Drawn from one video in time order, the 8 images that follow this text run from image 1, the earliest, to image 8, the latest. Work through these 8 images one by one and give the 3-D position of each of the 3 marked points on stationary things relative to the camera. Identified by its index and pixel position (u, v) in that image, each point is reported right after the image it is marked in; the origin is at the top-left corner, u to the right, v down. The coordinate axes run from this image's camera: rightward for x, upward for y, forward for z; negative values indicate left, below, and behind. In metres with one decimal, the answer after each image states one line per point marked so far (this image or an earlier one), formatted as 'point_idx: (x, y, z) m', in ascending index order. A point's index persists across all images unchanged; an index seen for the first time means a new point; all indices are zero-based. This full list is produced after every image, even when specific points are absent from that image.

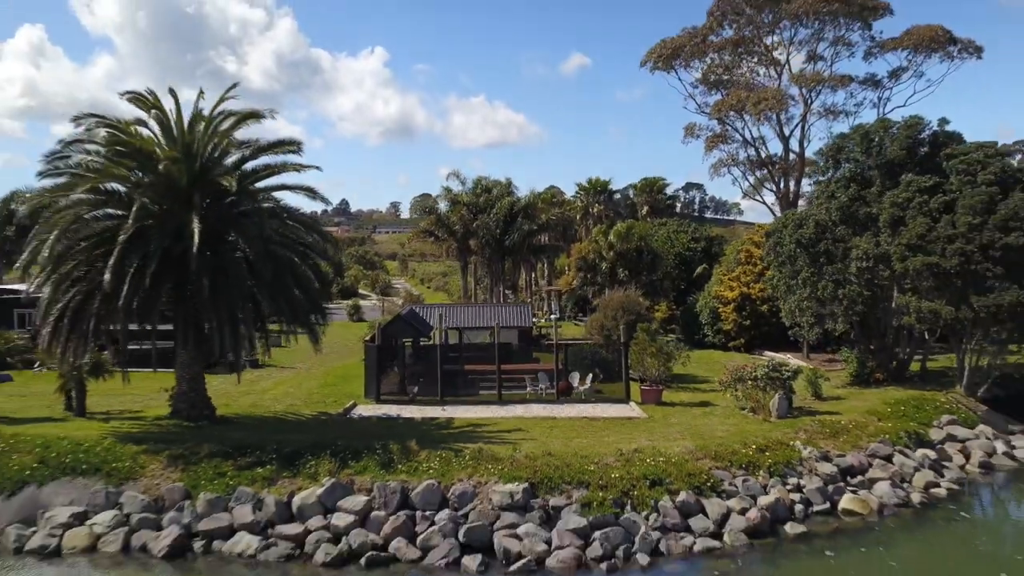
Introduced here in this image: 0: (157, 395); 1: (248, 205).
0: (-10.3, -3.2, +19.7) m
1: (-6.8, +2.2, +17.3) m
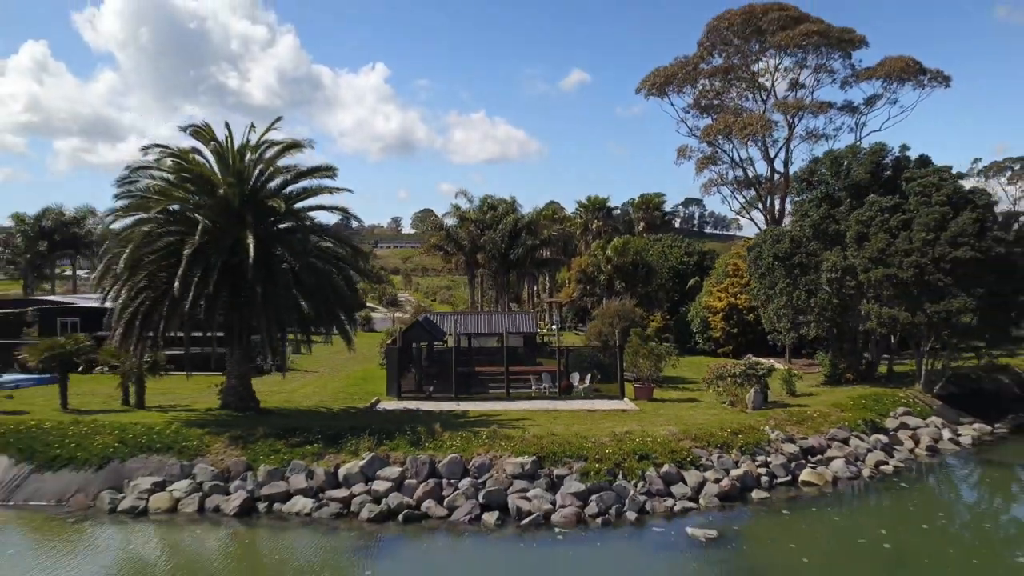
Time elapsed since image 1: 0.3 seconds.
0: (-10.1, -3.5, +22.3) m
1: (-6.6, +1.9, +20.0) m
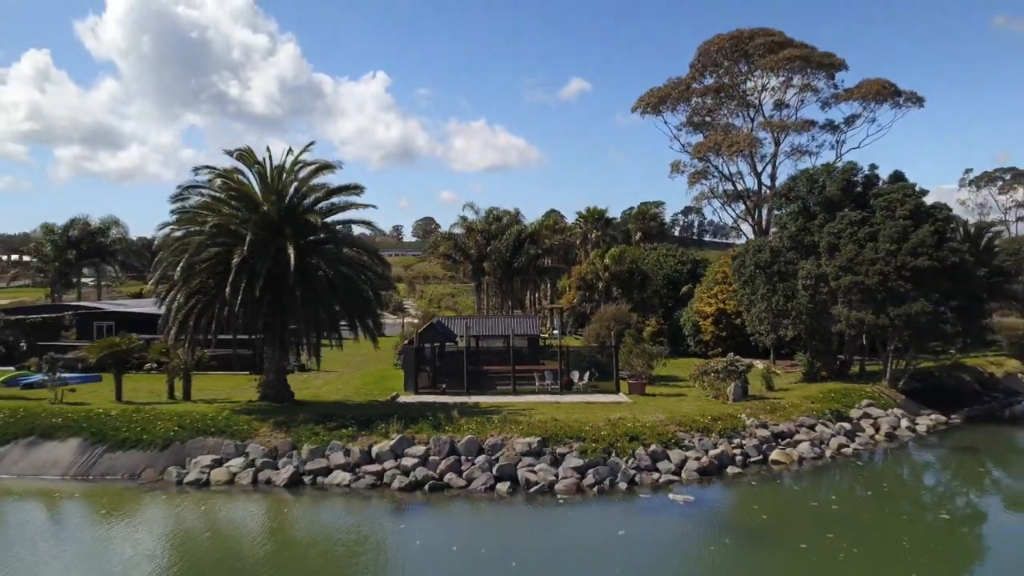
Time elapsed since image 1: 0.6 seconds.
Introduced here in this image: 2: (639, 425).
0: (-9.8, -3.7, +24.8) m
1: (-6.3, +1.8, +22.7) m
2: (+3.8, -4.1, +19.9) m
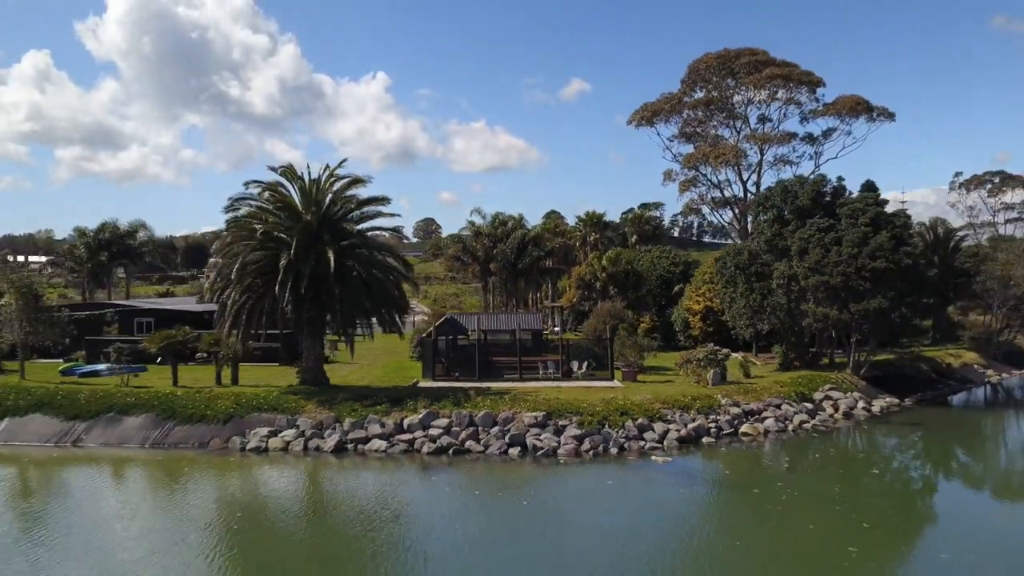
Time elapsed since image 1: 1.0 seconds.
0: (-9.5, -3.6, +28.3) m
1: (-6.0, +1.8, +26.1) m
2: (+4.1, -4.0, +23.3) m
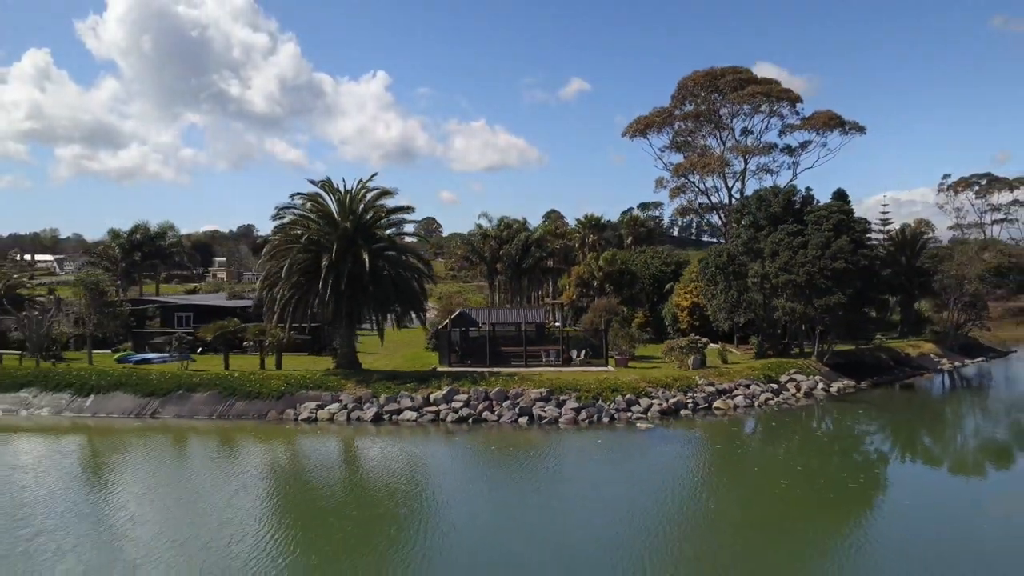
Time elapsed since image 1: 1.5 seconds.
0: (-9.2, -3.5, +32.5) m
1: (-5.7, +2.0, +30.3) m
2: (+4.4, -3.9, +27.5) m
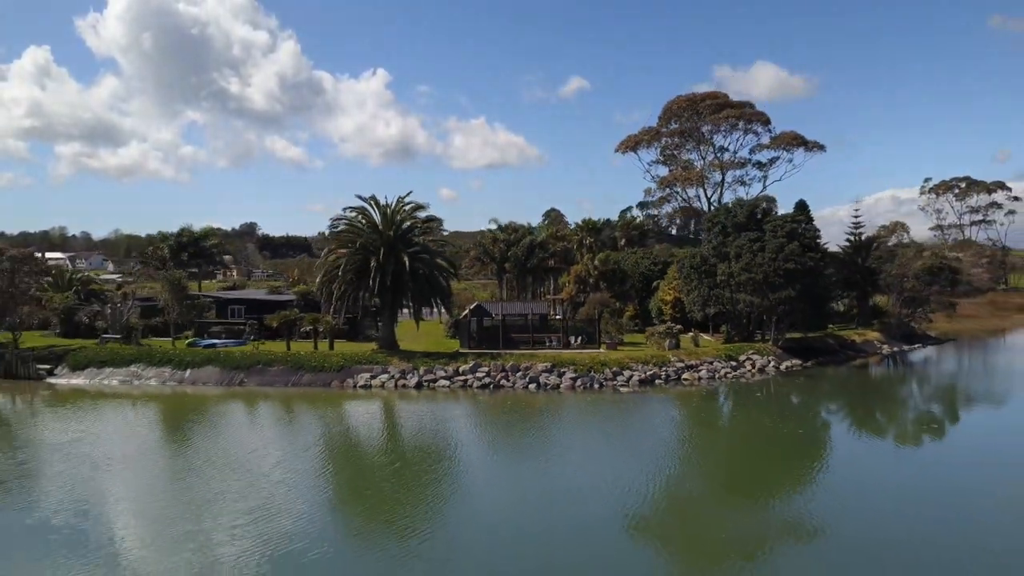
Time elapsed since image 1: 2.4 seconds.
0: (-8.7, -3.3, +39.6) m
1: (-5.1, +2.2, +37.4) m
2: (+5.0, -3.7, +34.6) m
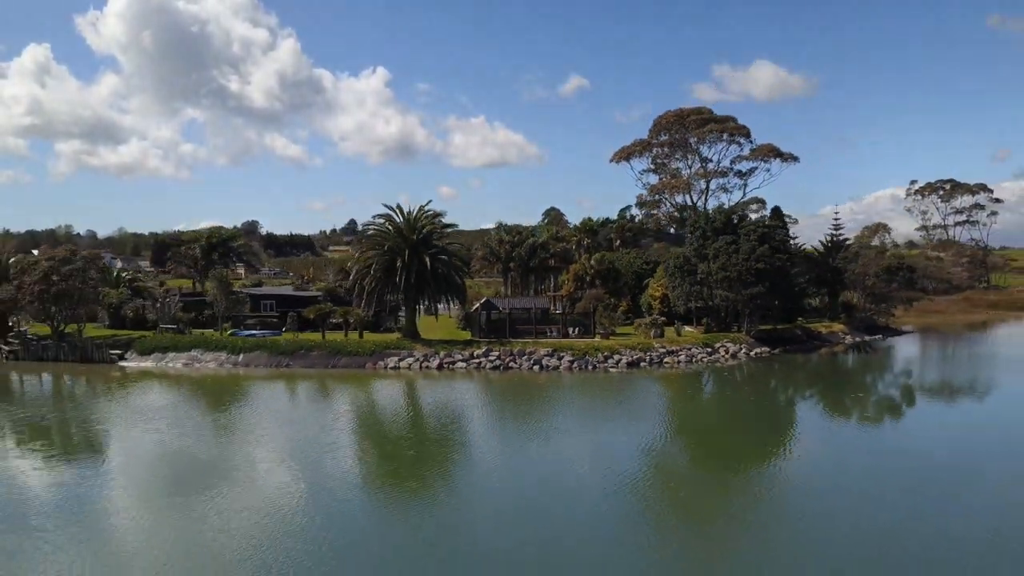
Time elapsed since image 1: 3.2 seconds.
0: (-8.3, -3.0, +45.4) m
1: (-4.7, +2.4, +43.2) m
2: (+5.3, -3.5, +40.4) m
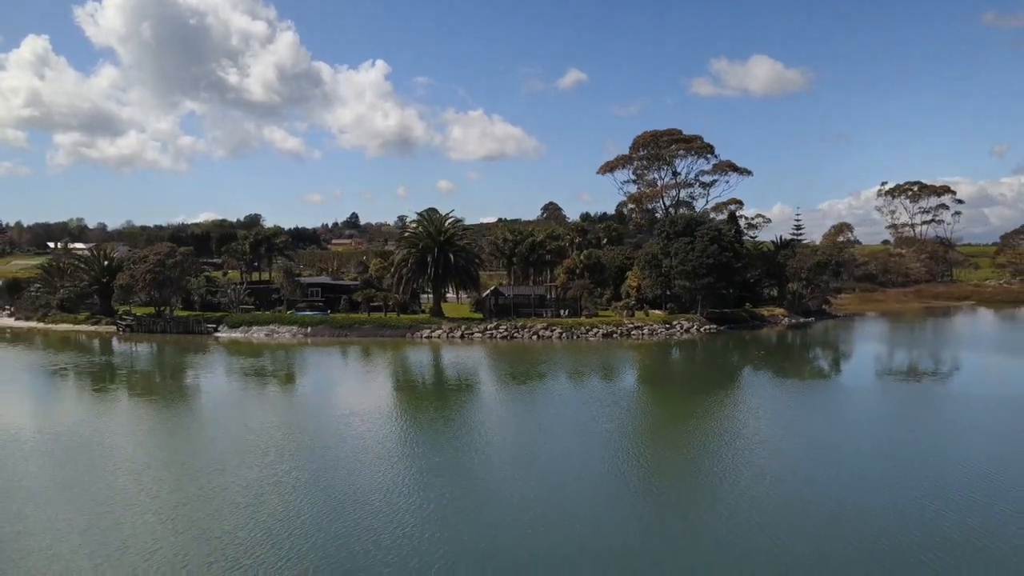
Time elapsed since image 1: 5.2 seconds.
0: (-8.0, -2.2, +57.8) m
1: (-4.4, +3.3, +55.5) m
2: (+5.7, -2.7, +52.9) m
